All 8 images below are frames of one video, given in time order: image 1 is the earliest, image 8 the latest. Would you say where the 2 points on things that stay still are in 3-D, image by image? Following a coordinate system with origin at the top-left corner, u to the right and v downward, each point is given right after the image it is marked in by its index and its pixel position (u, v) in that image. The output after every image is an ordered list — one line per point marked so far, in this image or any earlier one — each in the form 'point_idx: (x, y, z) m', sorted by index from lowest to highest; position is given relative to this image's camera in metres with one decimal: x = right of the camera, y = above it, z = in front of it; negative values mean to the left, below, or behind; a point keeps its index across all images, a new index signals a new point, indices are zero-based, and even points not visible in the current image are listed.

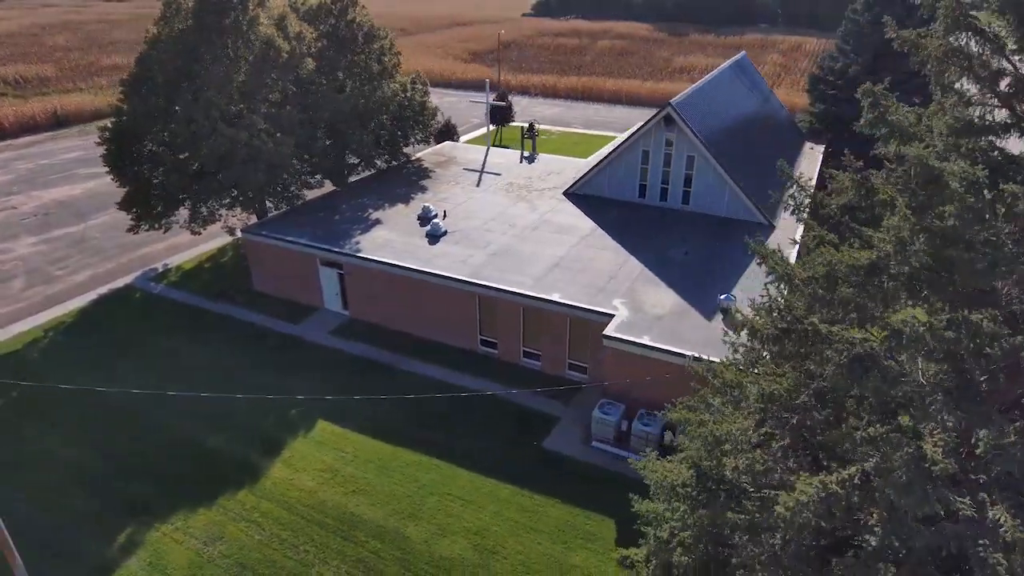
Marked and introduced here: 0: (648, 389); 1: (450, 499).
0: (+3.3, -2.4, +15.0) m
1: (-1.3, -4.5, +13.5) m
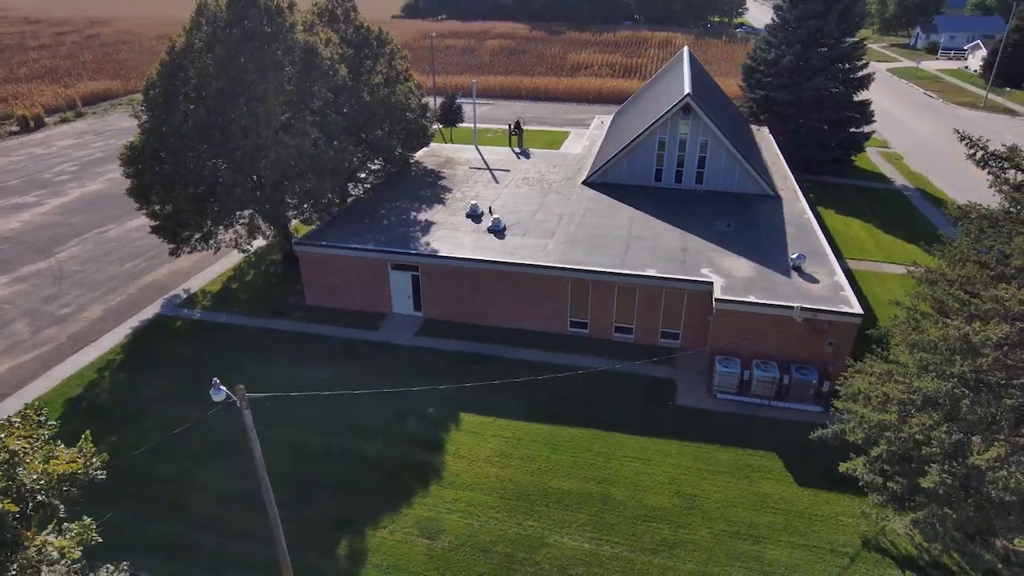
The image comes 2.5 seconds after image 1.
0: (+6.6, -1.5, +17.2) m
1: (+2.8, -4.0, +14.7) m
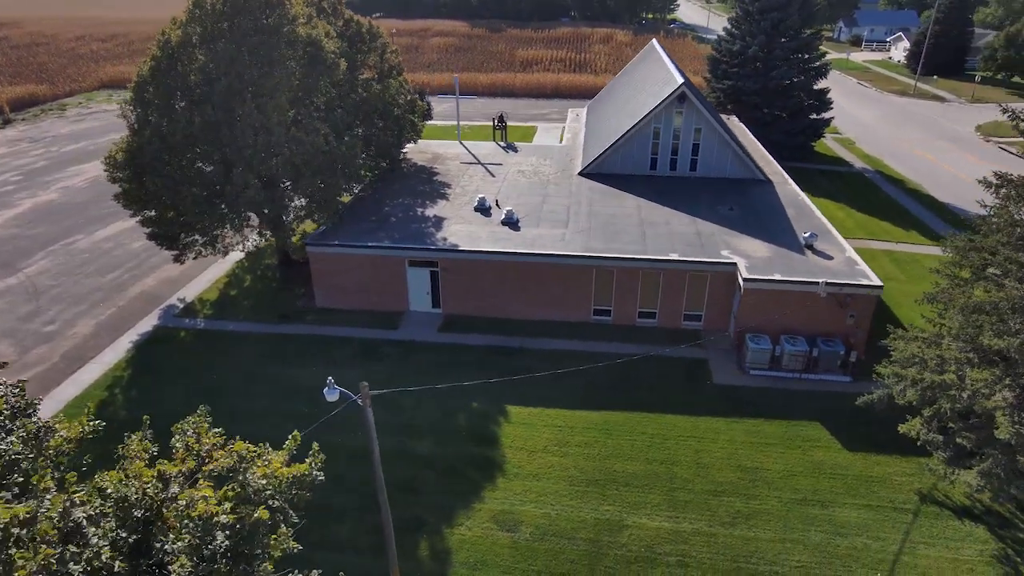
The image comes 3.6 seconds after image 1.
0: (+7.6, -0.9, +17.9) m
1: (+4.1, -3.6, +15.0) m
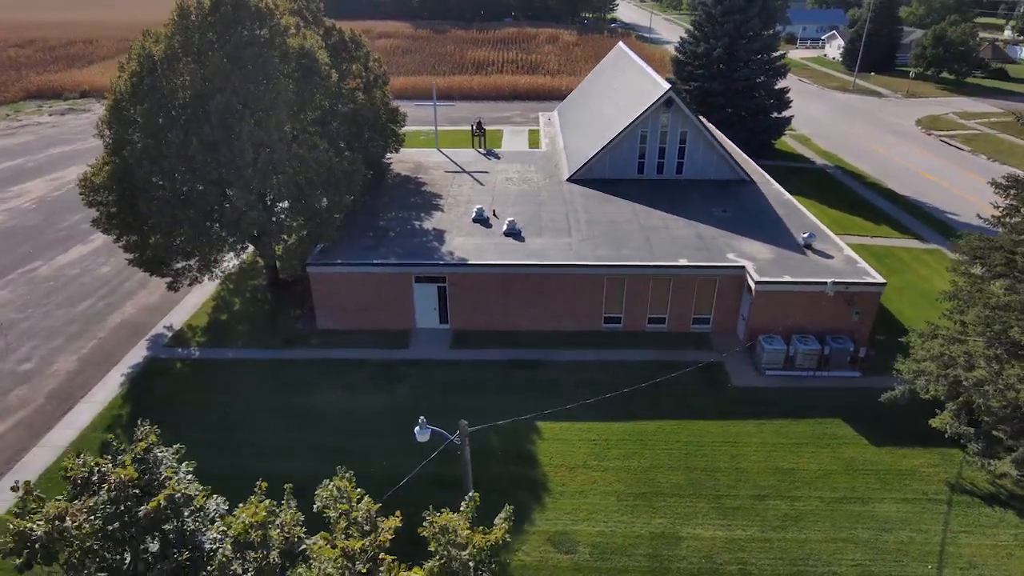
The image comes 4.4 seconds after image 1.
0: (+8.1, -0.9, +18.3) m
1: (+5.0, -3.7, +15.2) m
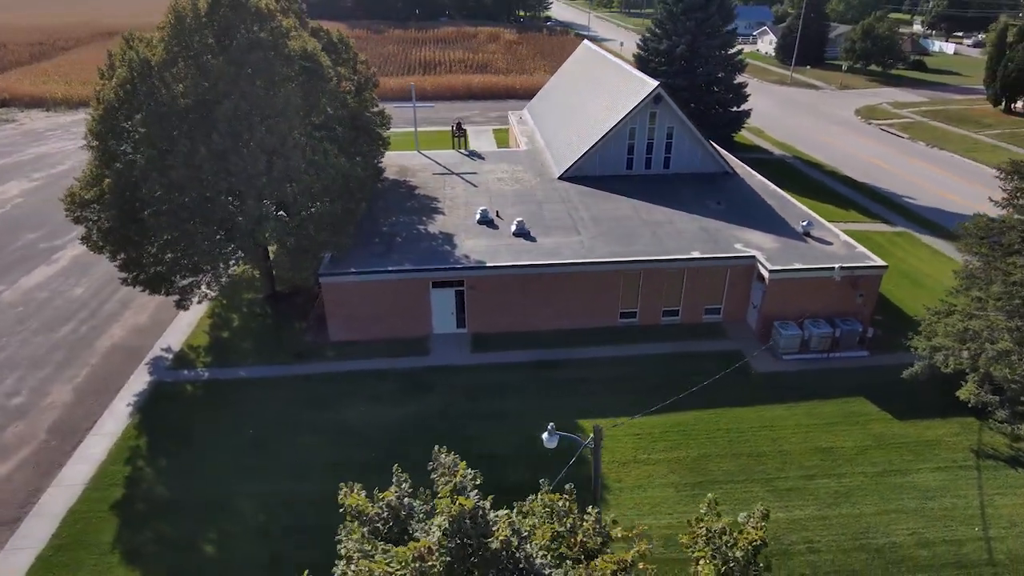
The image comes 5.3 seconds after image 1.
0: (+8.7, -0.5, +19.1) m
1: (+6.1, -3.5, +15.7) m
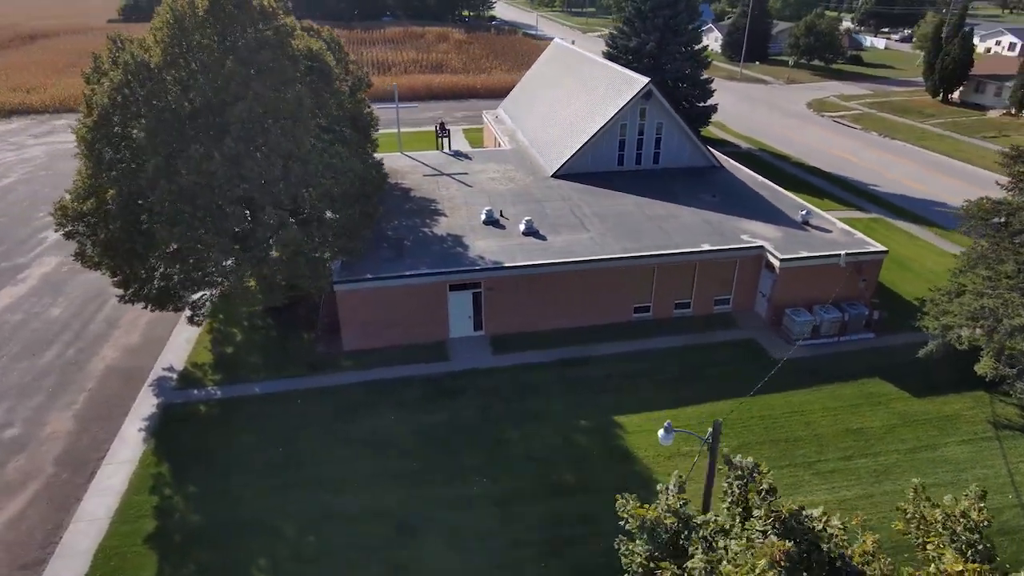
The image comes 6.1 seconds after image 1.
0: (+9.2, -0.1, +19.7) m
1: (+7.0, -3.2, +16.1) m
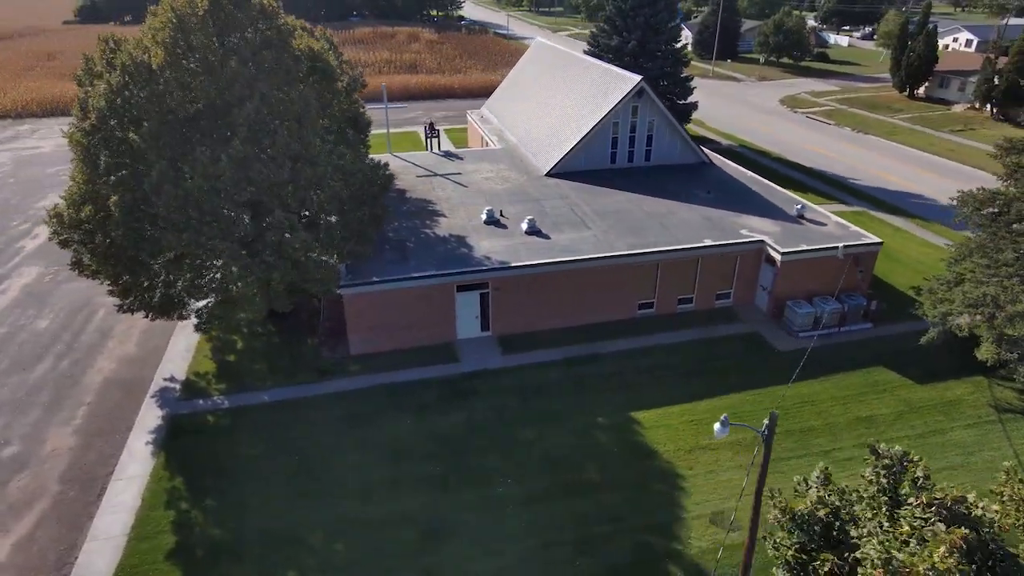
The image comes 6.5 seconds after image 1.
0: (+9.4, +0.1, +20.1) m
1: (+7.5, -3.0, +16.3) m
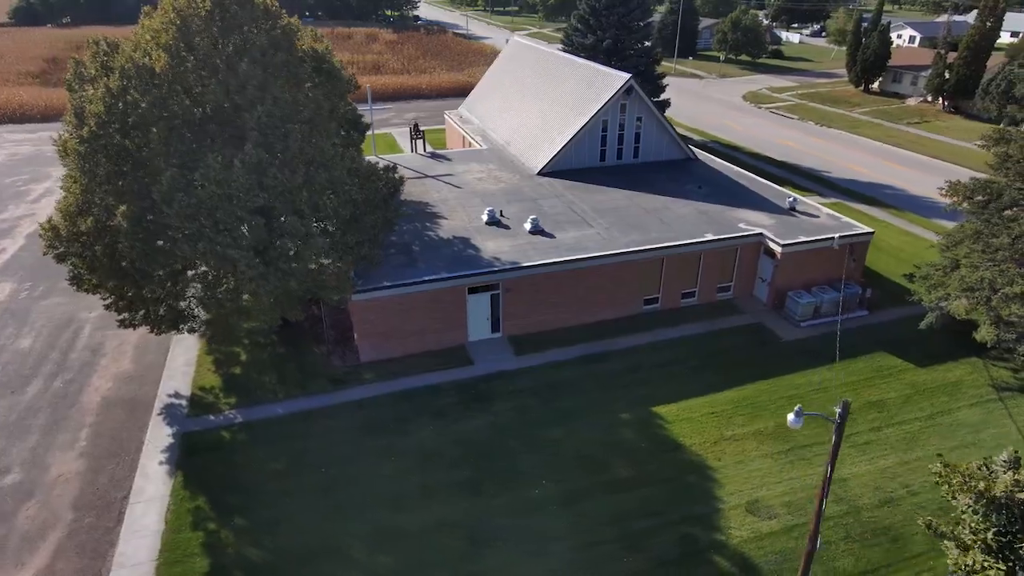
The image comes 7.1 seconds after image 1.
0: (+9.5, +0.5, +20.6) m
1: (+8.0, -2.8, +16.8) m
